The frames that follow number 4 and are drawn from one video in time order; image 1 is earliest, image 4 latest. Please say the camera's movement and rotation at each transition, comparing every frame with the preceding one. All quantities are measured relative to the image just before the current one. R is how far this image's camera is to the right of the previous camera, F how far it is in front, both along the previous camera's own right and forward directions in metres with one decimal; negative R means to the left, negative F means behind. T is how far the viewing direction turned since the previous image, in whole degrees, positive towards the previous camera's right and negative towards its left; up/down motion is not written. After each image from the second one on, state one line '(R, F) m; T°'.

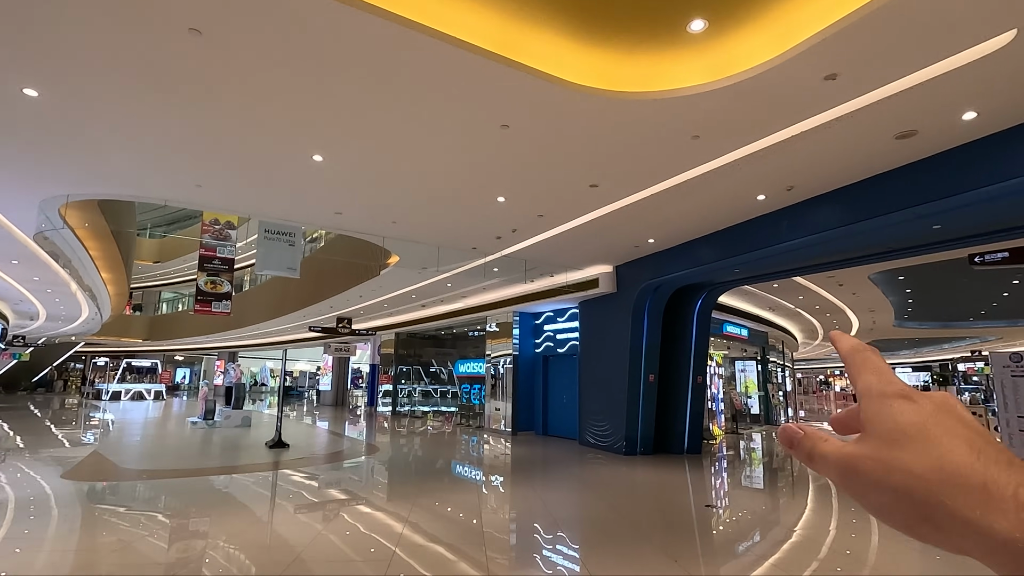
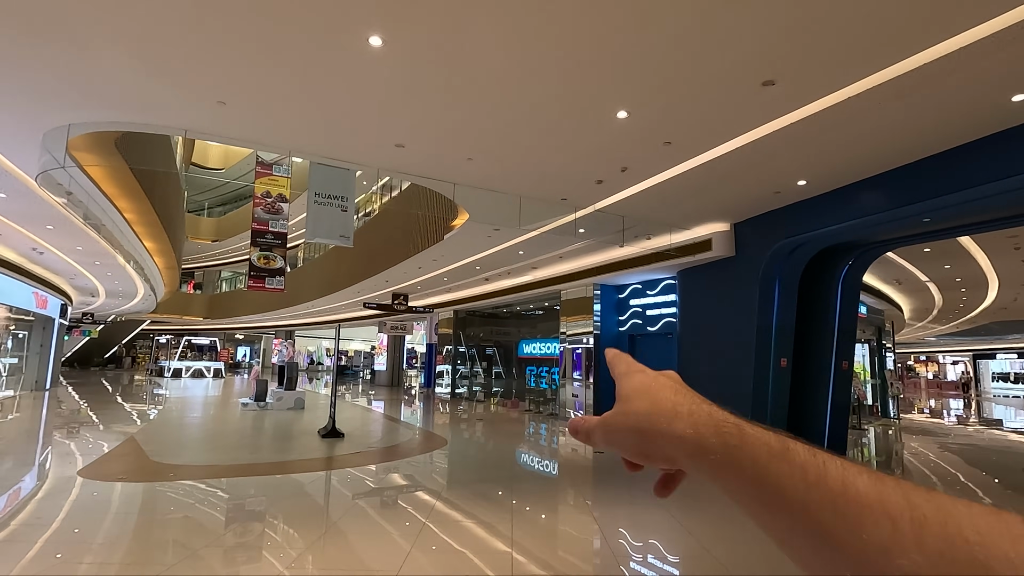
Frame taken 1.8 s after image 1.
(-0.6, +1.4) m; -5°
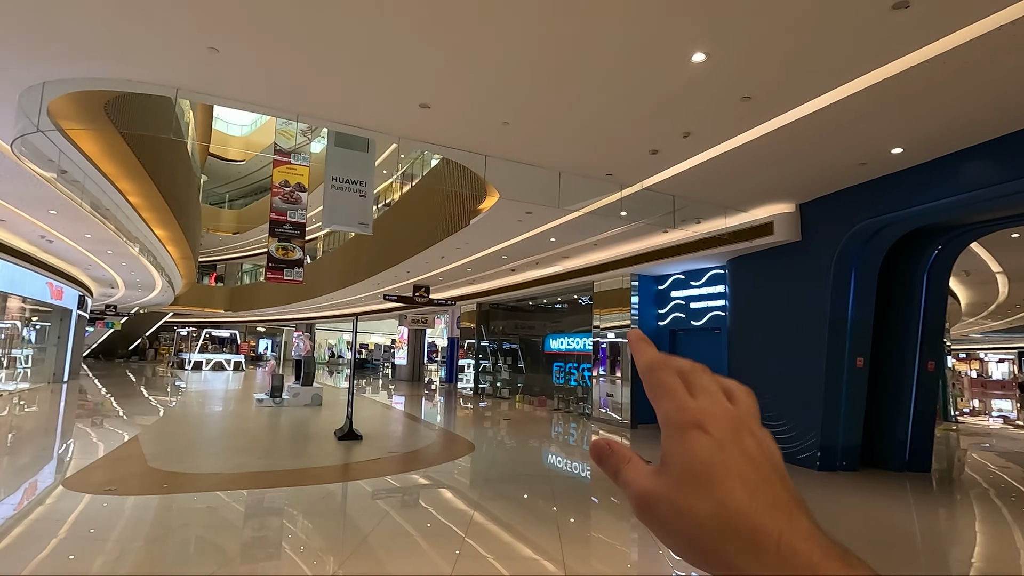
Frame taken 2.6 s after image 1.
(-0.2, +0.7) m; -2°
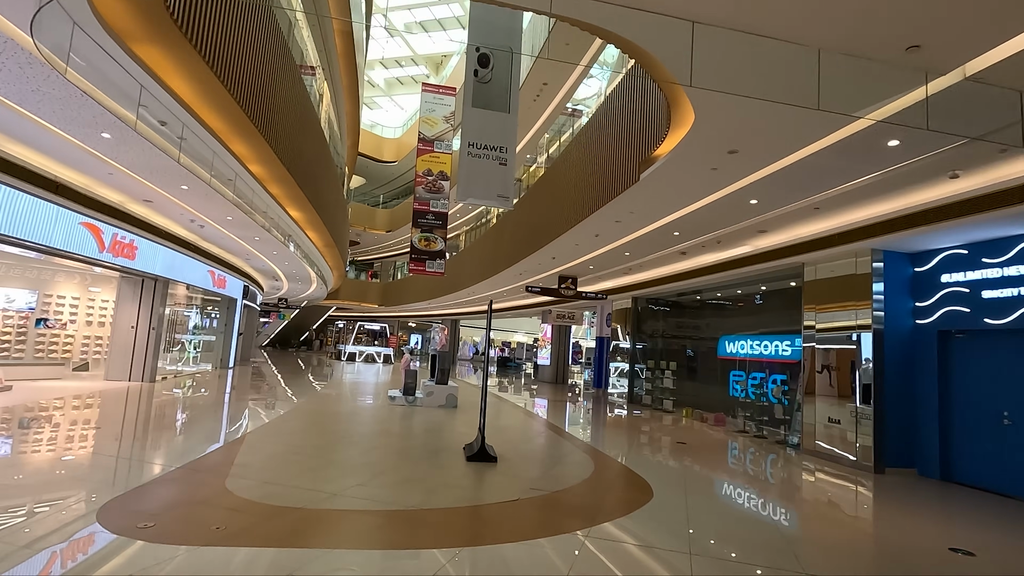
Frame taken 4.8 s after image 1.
(-0.4, +1.8) m; -15°
